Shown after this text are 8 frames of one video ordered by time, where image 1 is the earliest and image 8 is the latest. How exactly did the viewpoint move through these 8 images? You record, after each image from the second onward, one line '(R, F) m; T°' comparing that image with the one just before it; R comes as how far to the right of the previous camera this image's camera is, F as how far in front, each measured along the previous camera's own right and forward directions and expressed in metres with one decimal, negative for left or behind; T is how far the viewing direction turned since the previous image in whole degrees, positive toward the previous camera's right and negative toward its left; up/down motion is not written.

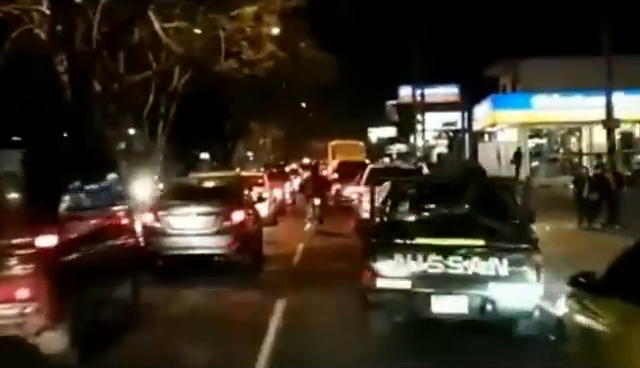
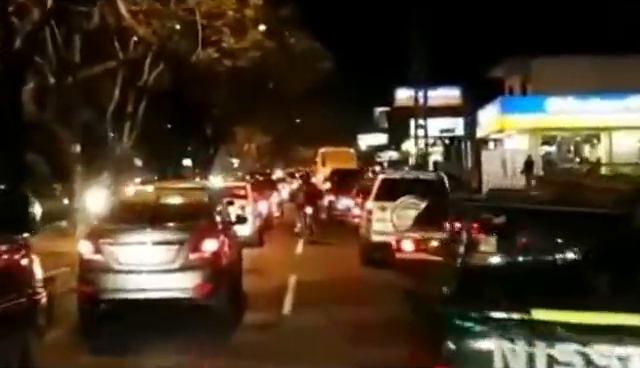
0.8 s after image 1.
(-0.2, +6.1) m; +1°
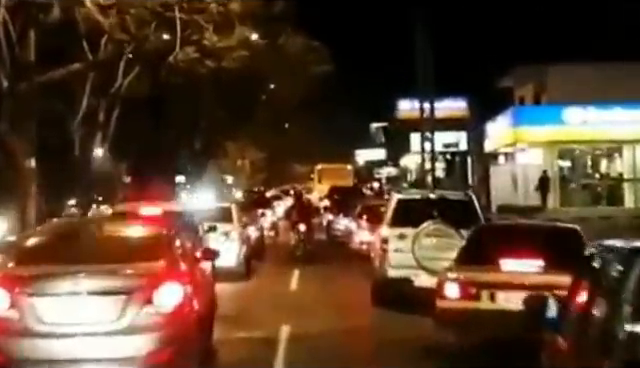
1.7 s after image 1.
(-0.1, +4.6) m; 0°
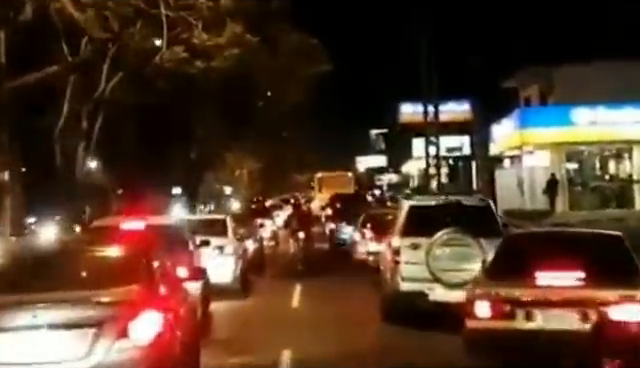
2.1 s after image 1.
(0.0, +1.9) m; 0°
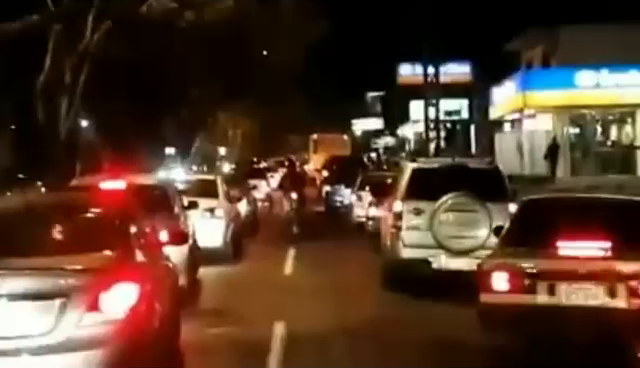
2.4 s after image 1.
(0.0, +1.3) m; 0°
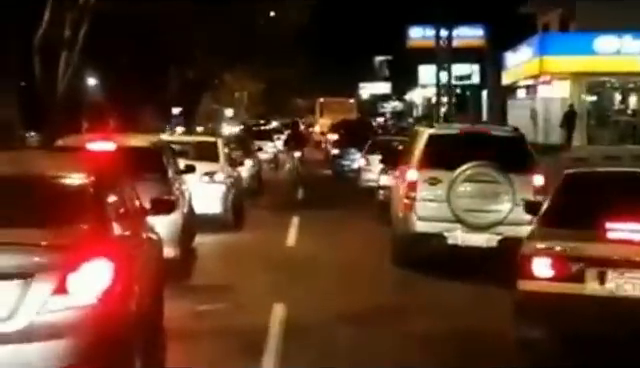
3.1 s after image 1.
(0.0, +1.5) m; 0°
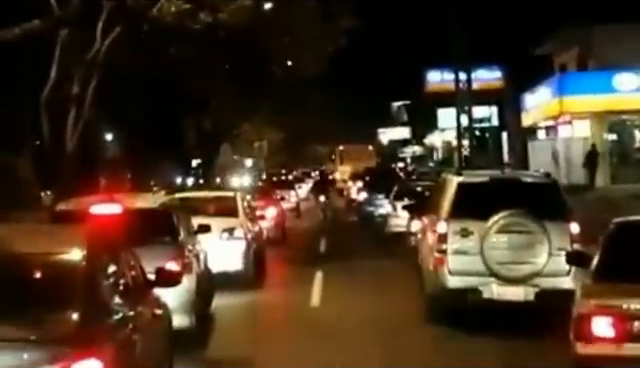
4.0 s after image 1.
(0.0, +0.8) m; -1°
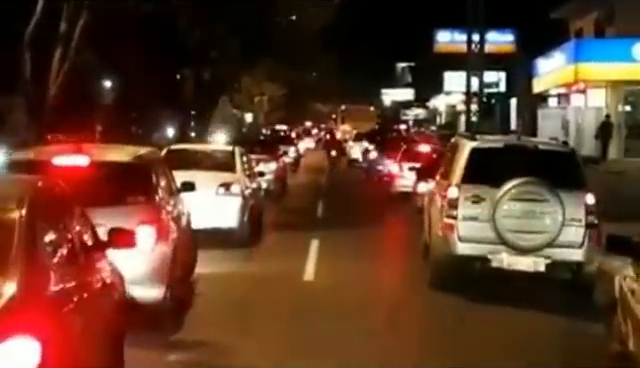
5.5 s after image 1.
(0.0, +1.9) m; 0°
